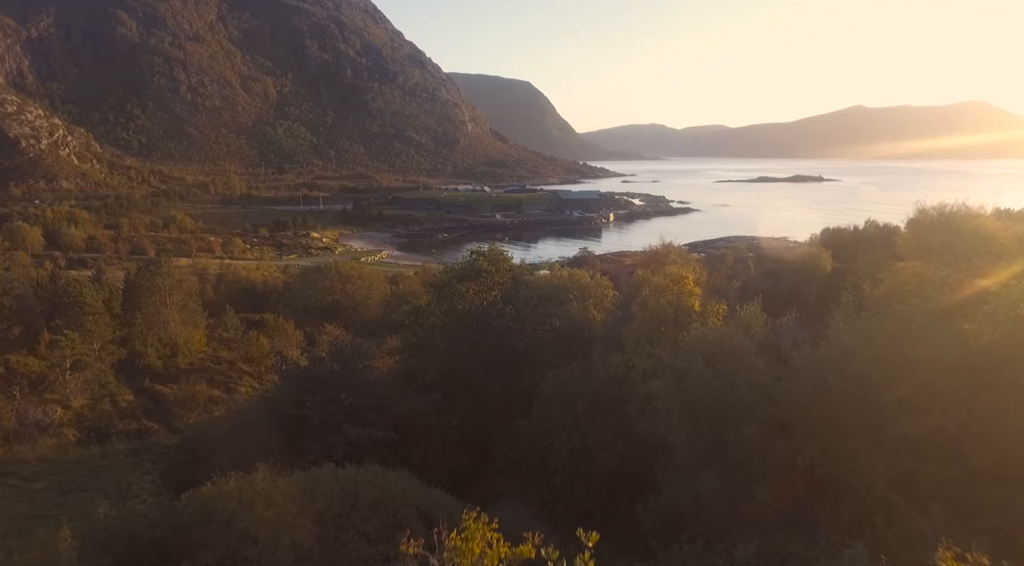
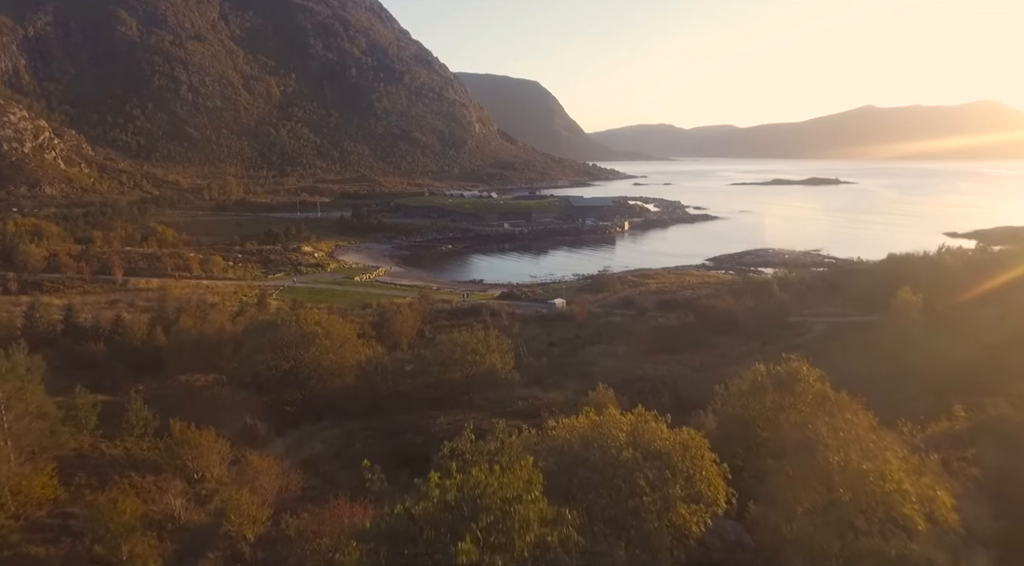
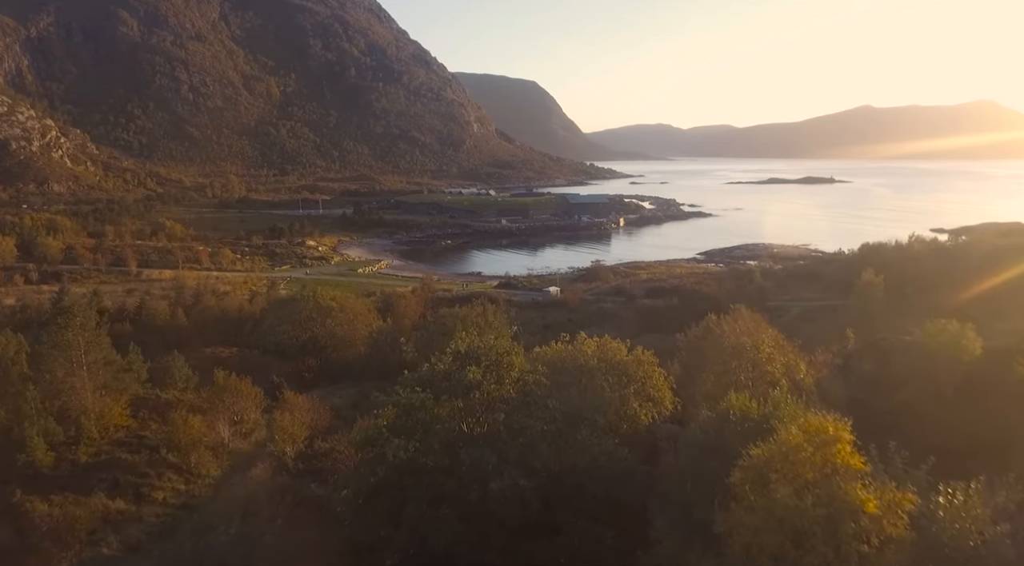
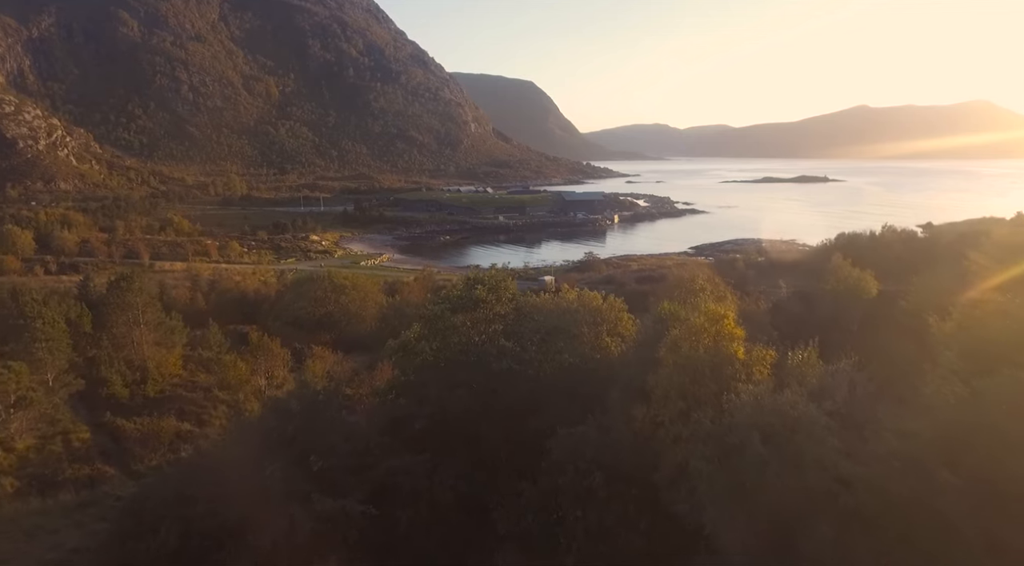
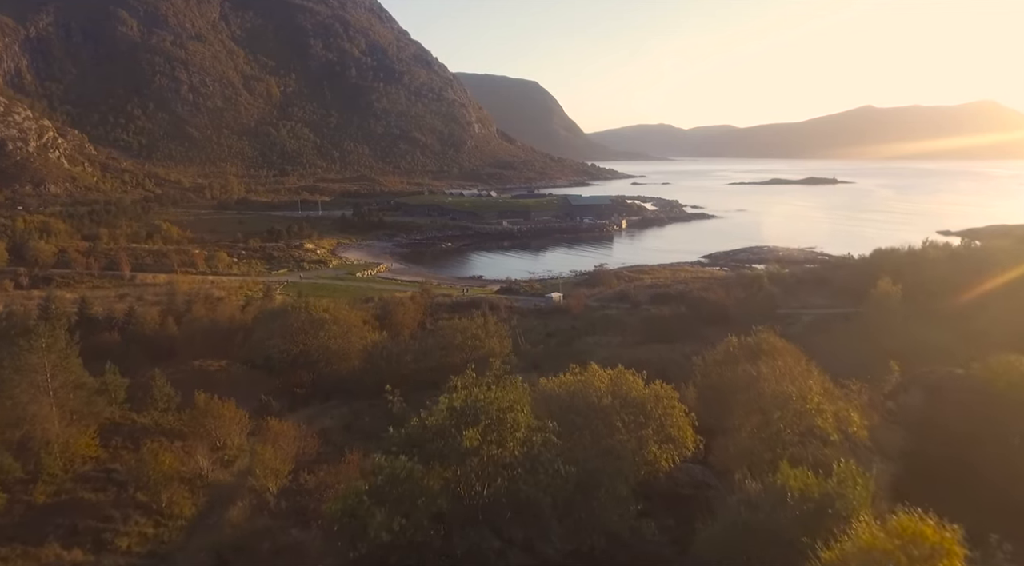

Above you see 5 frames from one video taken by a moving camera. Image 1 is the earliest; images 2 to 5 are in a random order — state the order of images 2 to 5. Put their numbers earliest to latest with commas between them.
4, 3, 5, 2
